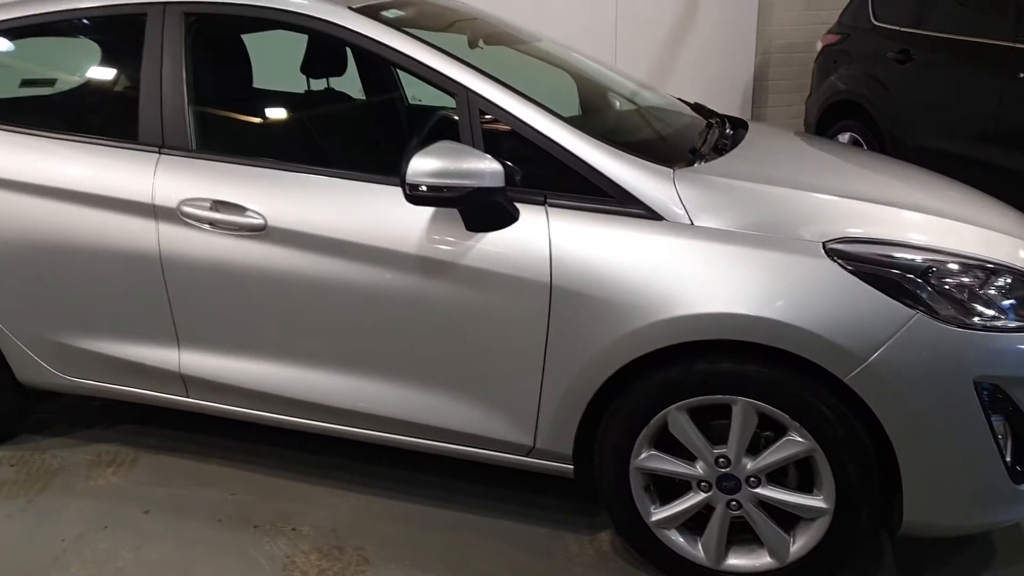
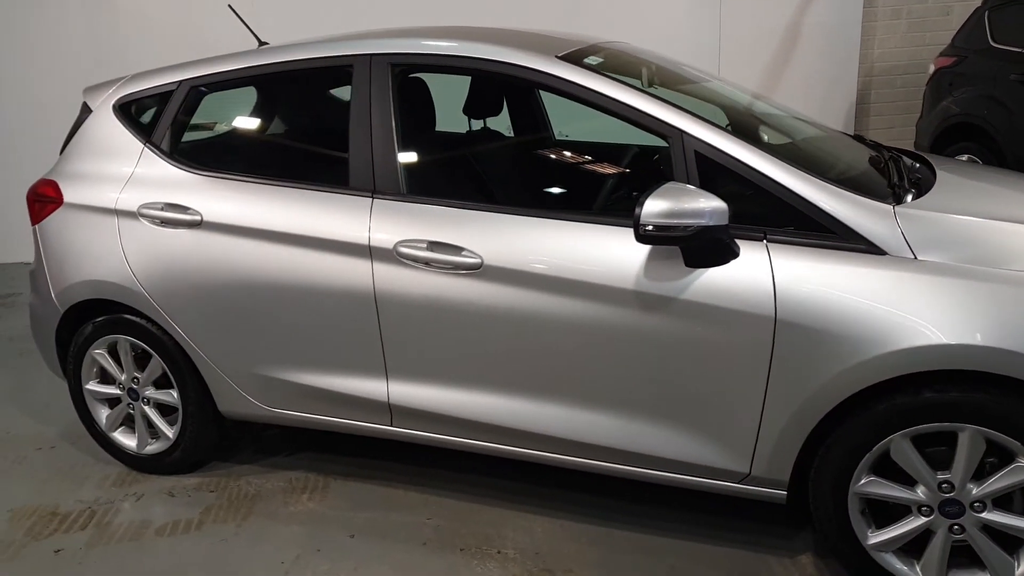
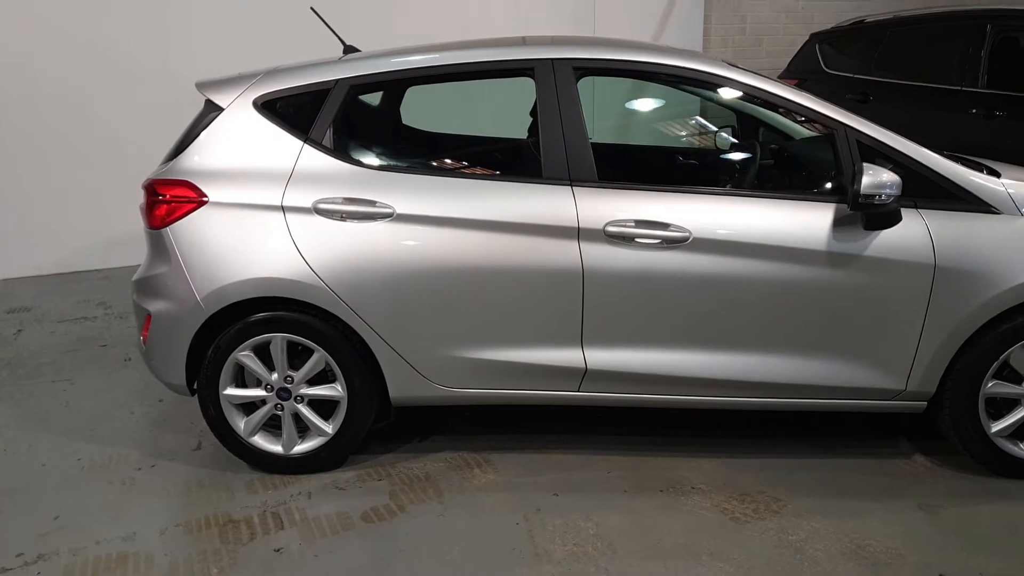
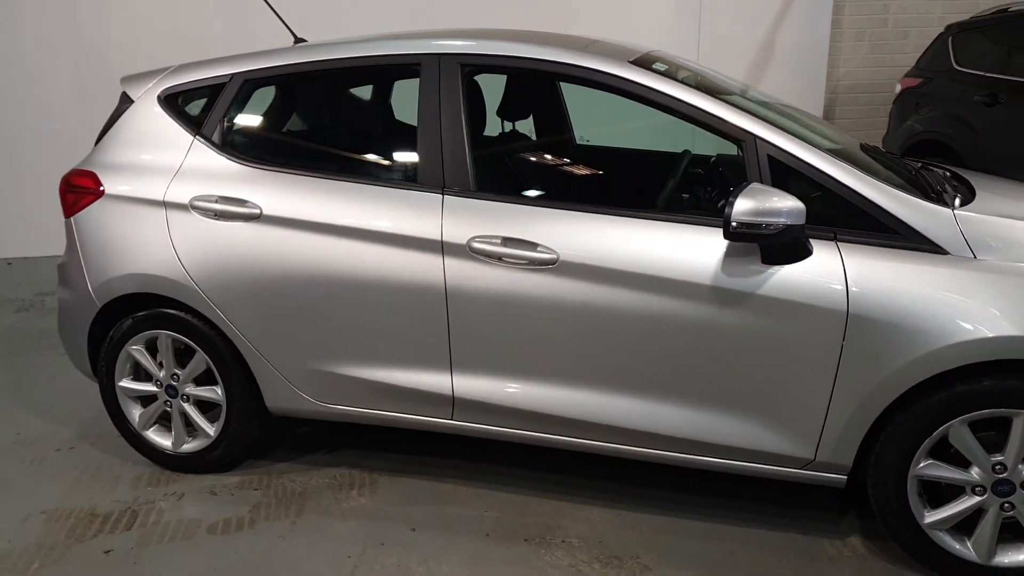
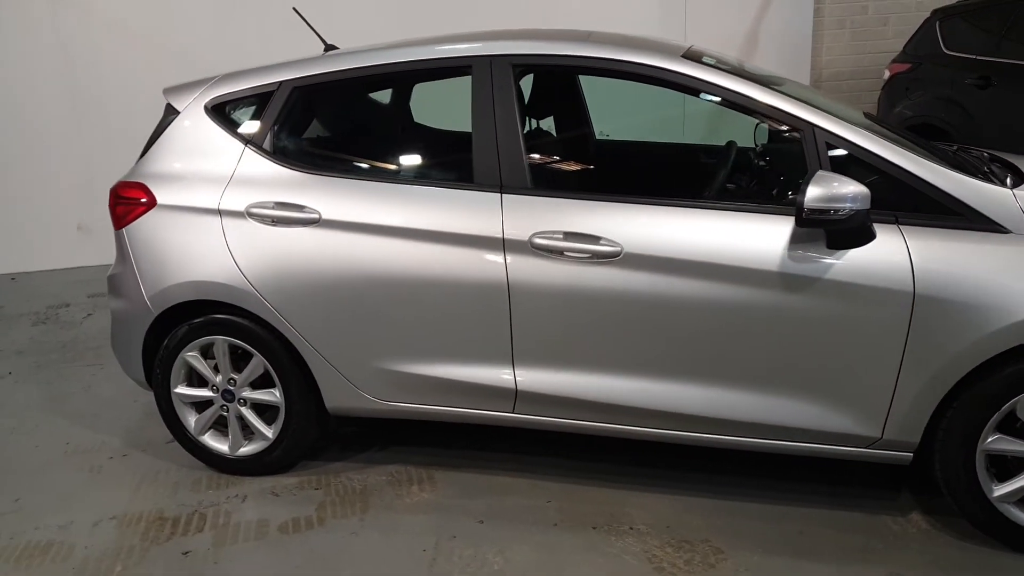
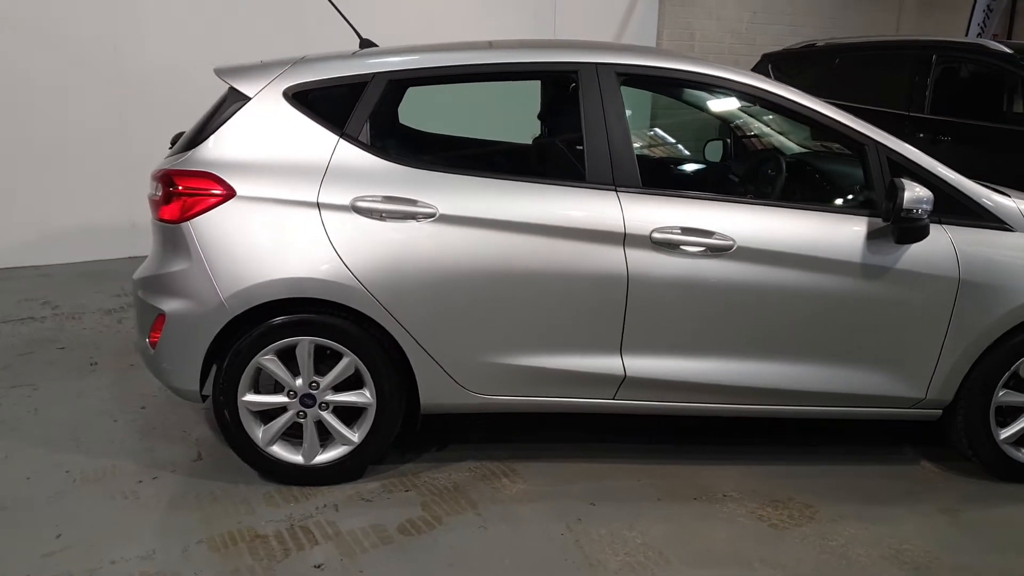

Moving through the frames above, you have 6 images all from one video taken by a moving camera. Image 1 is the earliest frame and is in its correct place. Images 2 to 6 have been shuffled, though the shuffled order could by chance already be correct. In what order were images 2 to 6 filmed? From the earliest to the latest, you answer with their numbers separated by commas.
2, 4, 5, 3, 6
